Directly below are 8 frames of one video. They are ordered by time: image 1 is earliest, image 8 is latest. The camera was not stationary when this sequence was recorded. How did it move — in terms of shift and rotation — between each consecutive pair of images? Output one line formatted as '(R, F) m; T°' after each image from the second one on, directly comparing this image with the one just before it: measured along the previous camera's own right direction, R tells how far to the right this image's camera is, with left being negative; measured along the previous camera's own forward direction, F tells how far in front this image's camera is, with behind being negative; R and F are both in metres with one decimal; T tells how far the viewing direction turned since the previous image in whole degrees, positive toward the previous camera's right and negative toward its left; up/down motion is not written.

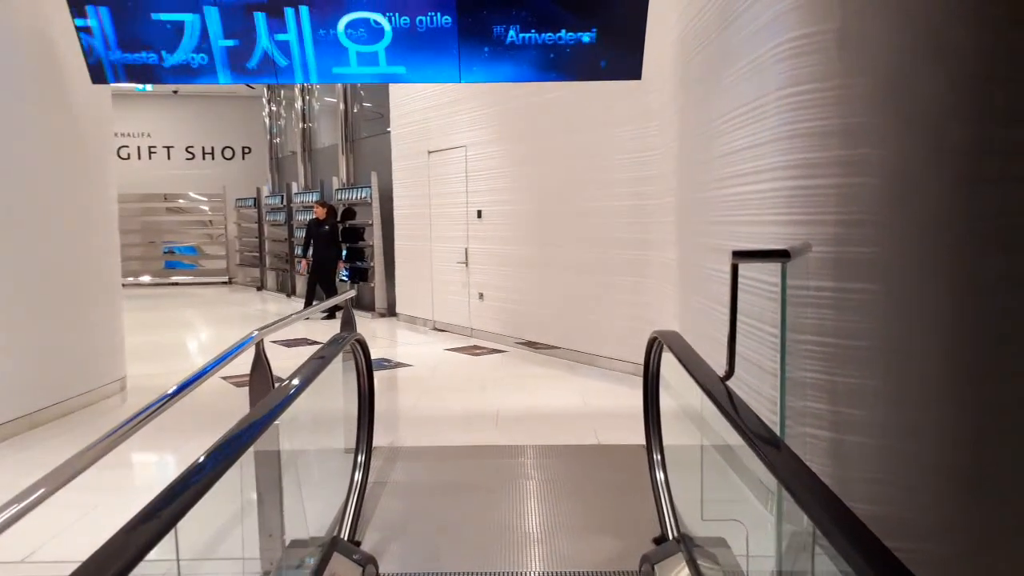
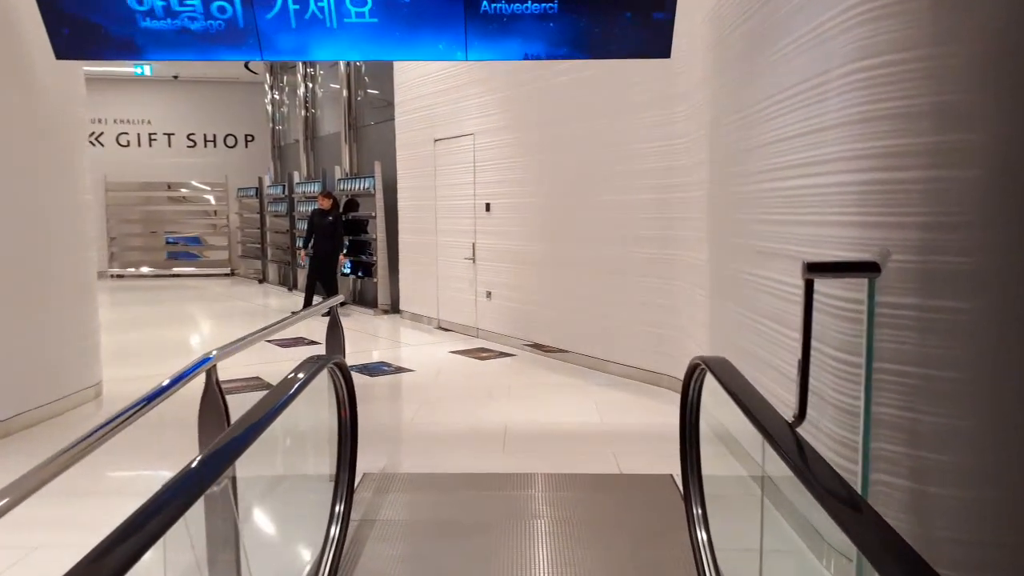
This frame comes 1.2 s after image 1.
(0.0, +0.5) m; -1°
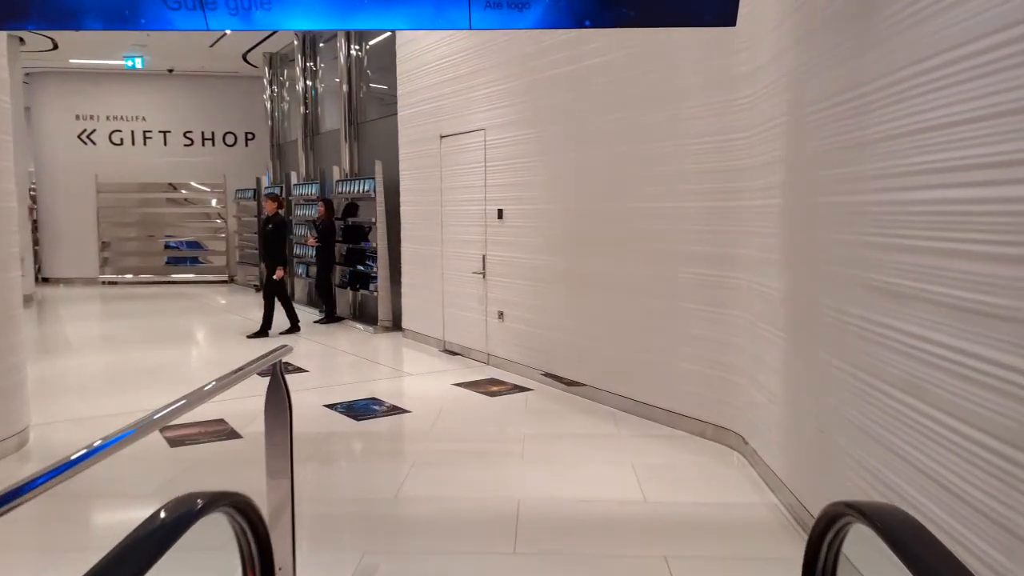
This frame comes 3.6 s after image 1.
(0.0, +1.0) m; -1°
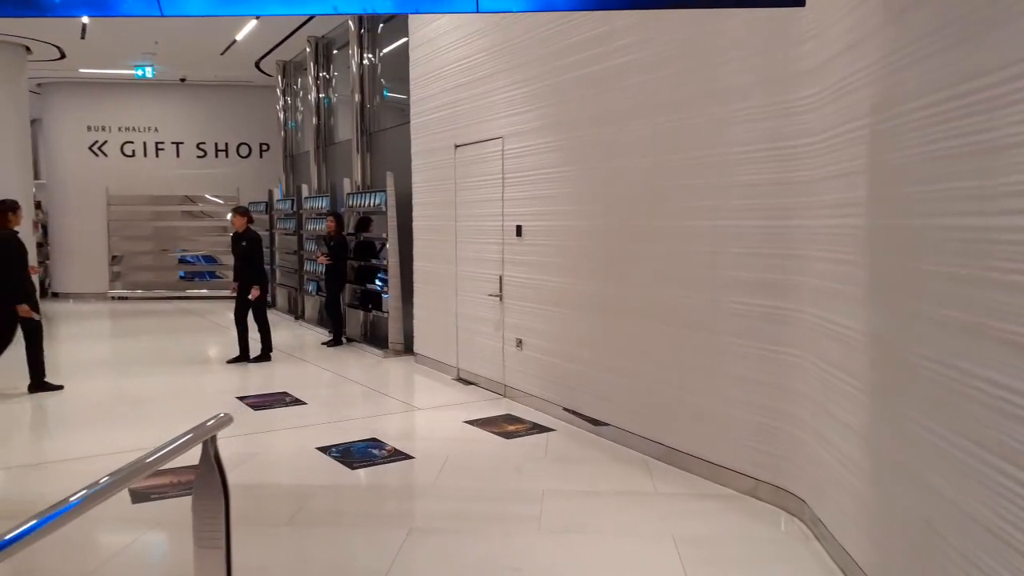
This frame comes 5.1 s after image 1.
(0.0, +0.6) m; -2°
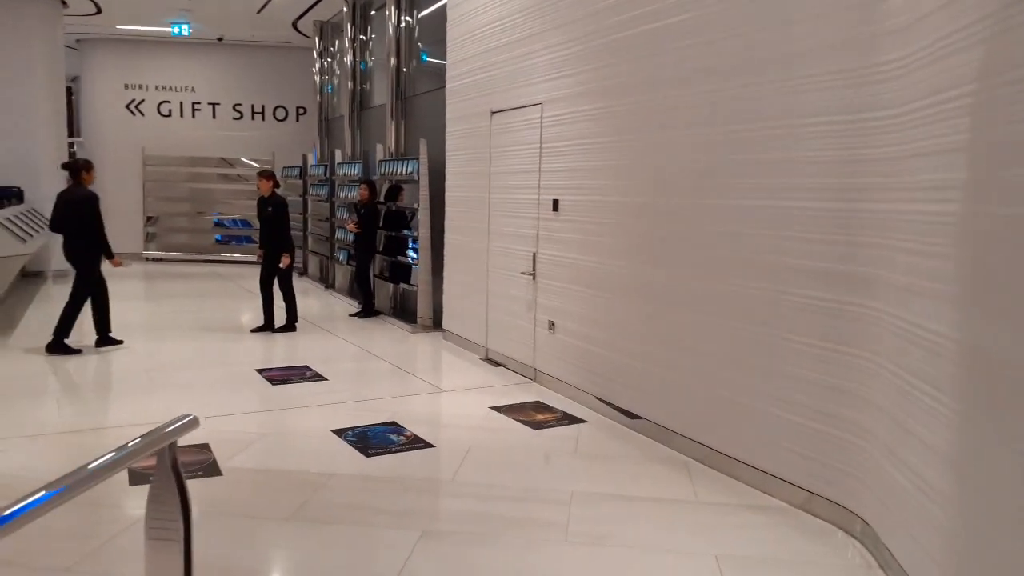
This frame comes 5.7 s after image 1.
(0.0, +0.4) m; -3°
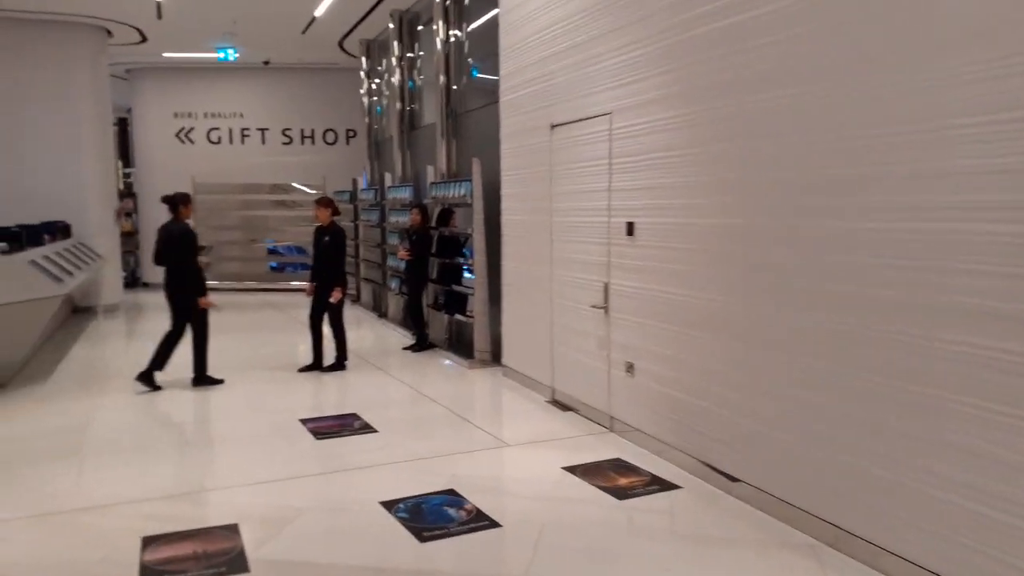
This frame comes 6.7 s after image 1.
(-0.1, +0.7) m; -4°
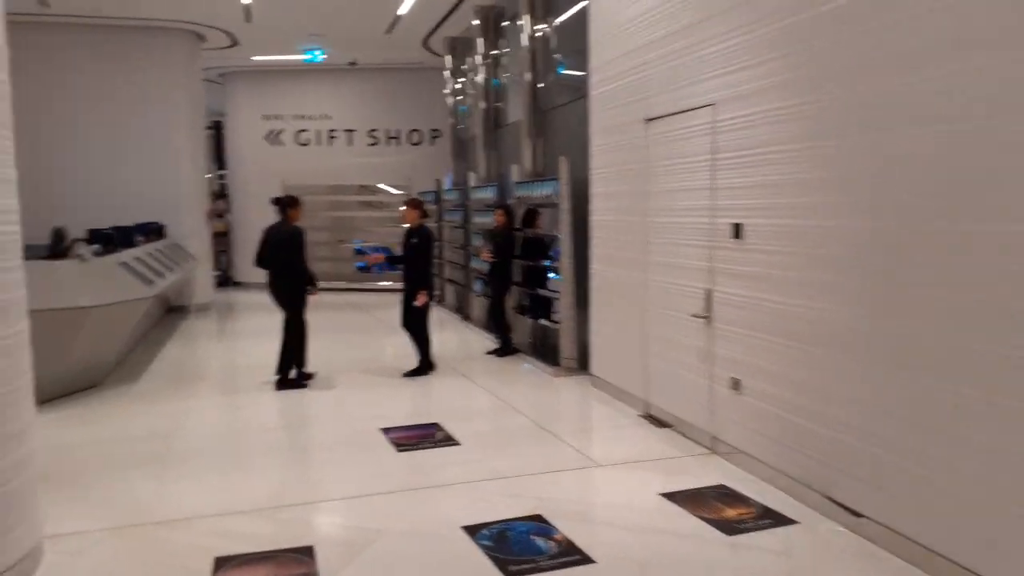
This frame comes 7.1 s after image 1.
(-0.1, +0.3) m; -6°
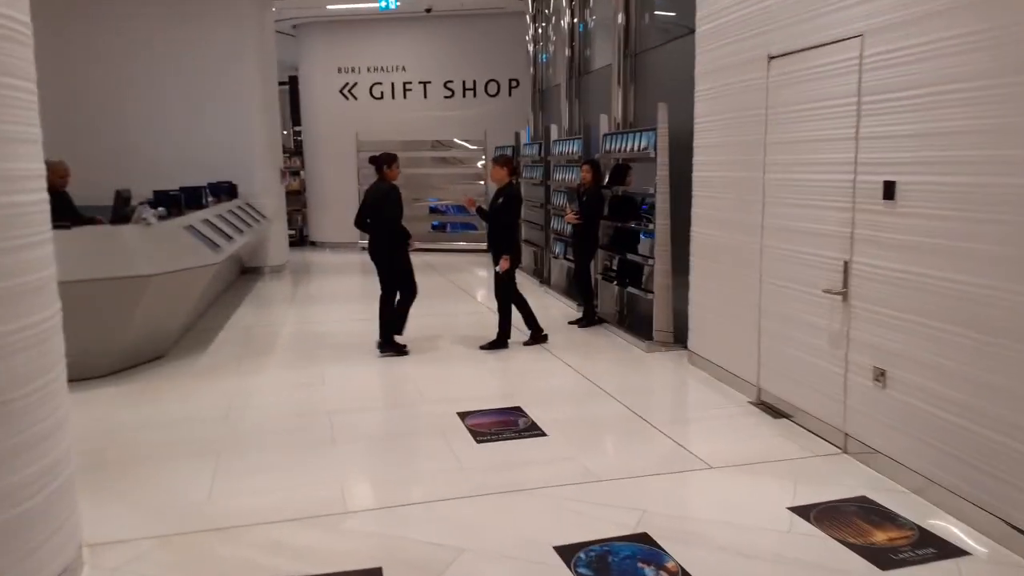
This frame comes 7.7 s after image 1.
(-0.1, +0.6) m; -6°
